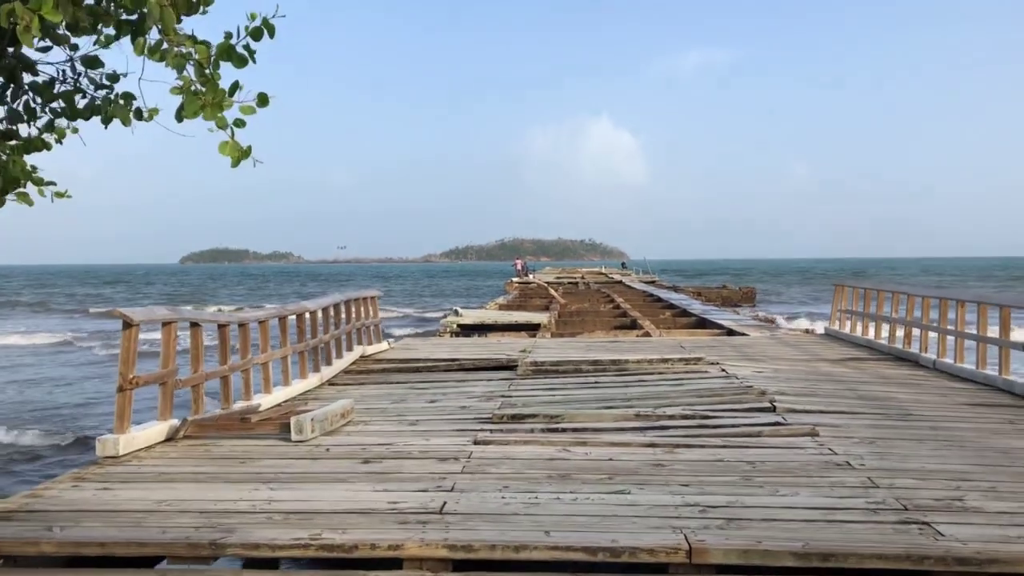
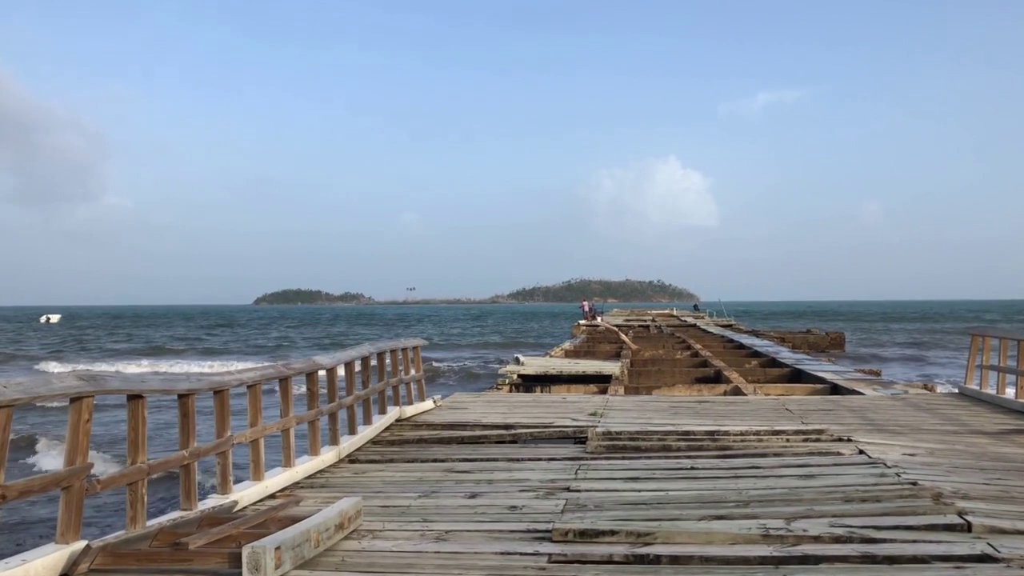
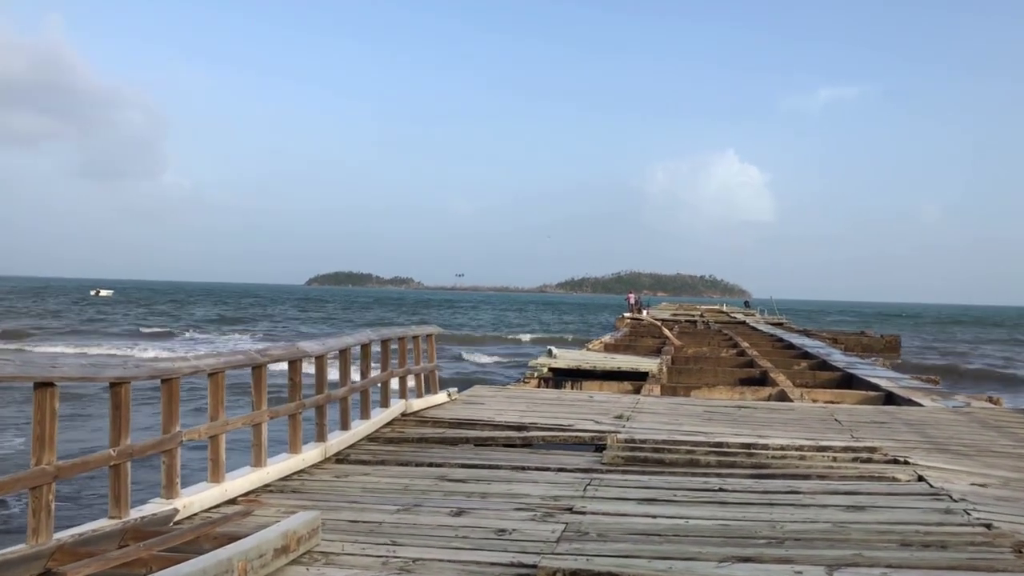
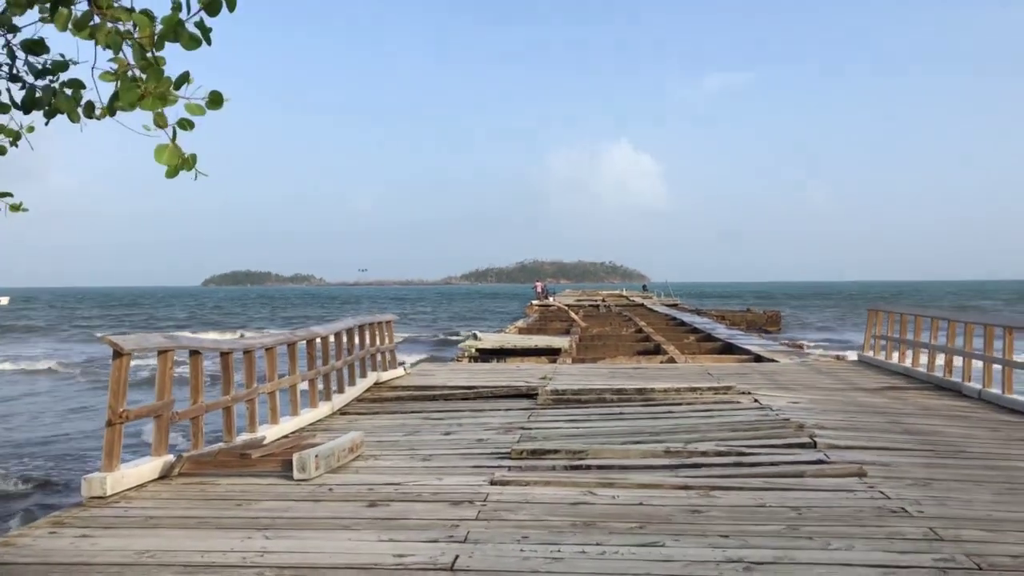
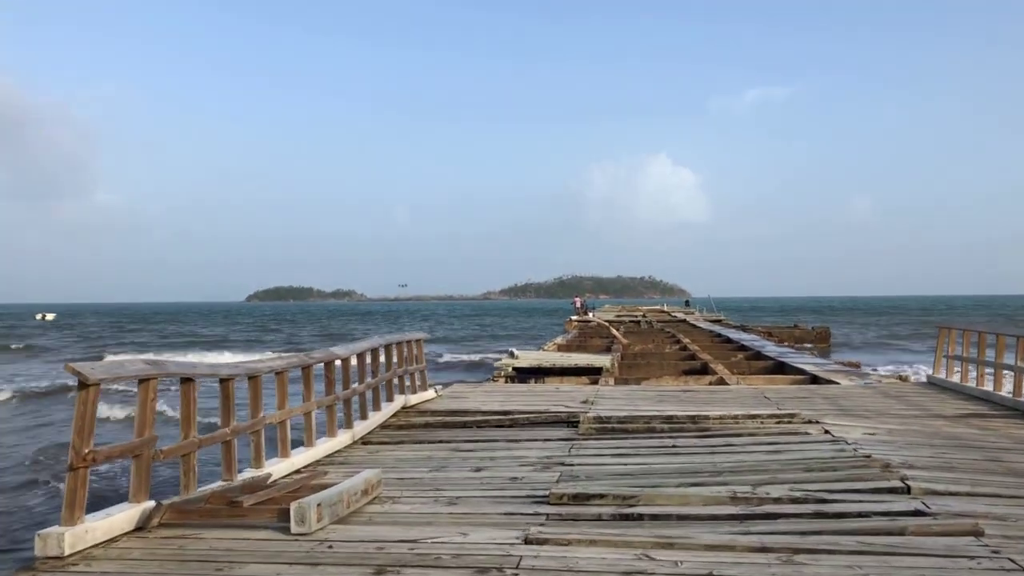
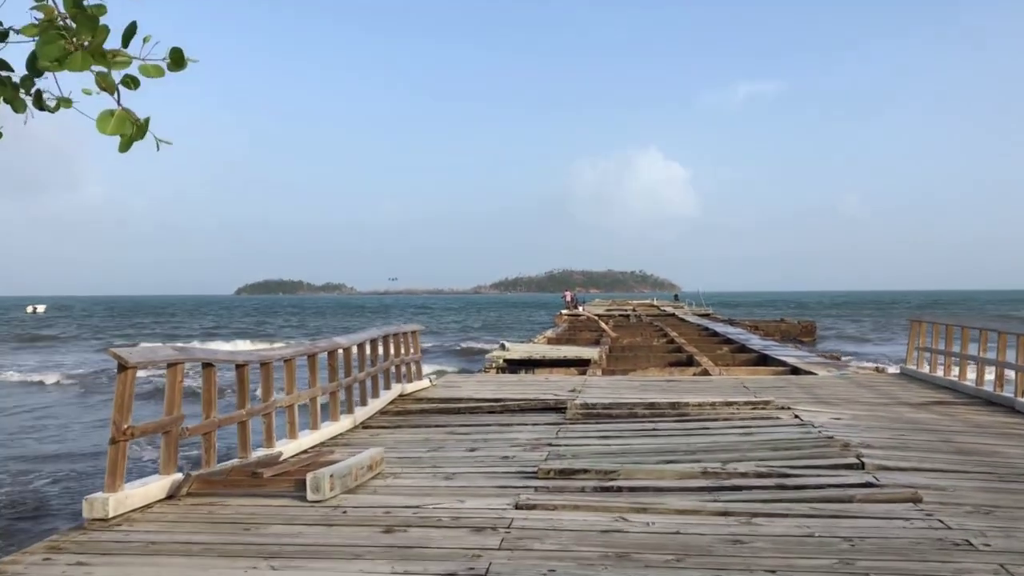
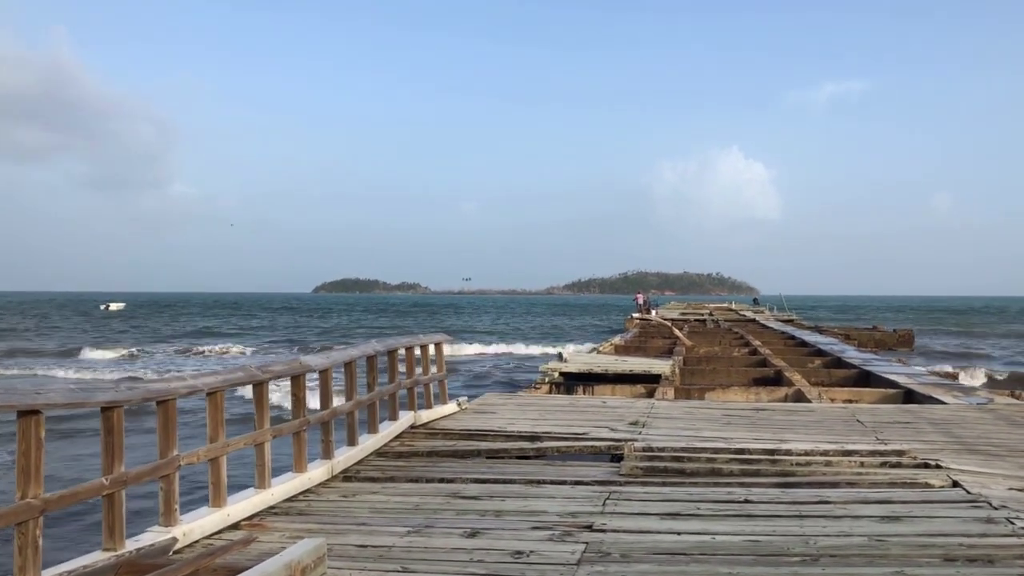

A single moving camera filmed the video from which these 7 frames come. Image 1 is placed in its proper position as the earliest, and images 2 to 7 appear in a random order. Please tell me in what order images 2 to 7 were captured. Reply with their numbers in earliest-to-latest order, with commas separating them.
4, 6, 5, 2, 3, 7
